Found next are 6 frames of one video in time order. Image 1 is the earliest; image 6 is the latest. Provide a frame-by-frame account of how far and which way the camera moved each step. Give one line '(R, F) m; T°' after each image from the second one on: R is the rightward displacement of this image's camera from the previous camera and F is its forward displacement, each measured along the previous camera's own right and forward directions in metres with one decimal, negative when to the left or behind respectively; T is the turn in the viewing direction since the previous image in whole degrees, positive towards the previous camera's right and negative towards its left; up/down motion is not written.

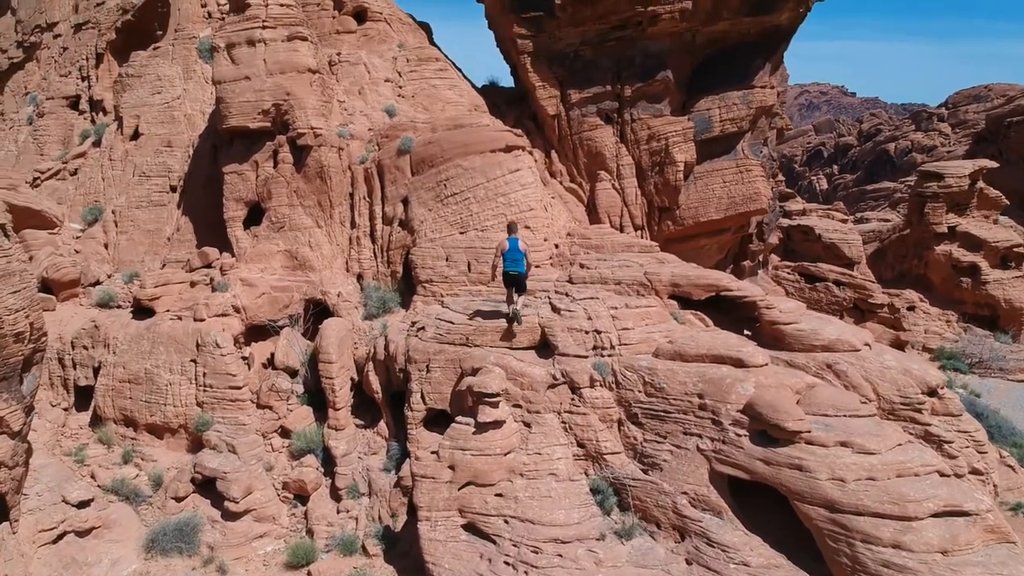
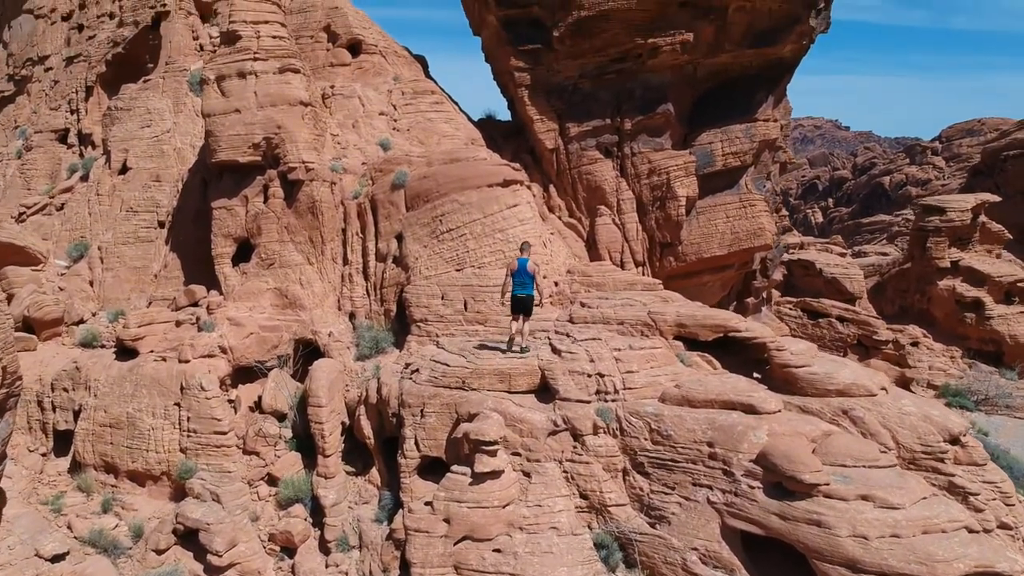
(0.0, +0.4) m; 0°
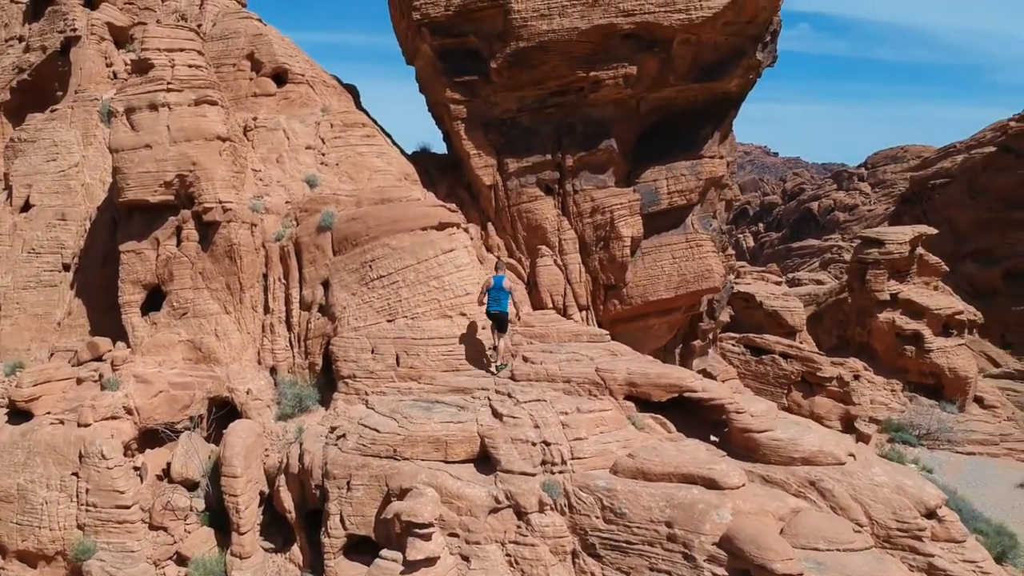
(0.0, +0.7) m; +4°
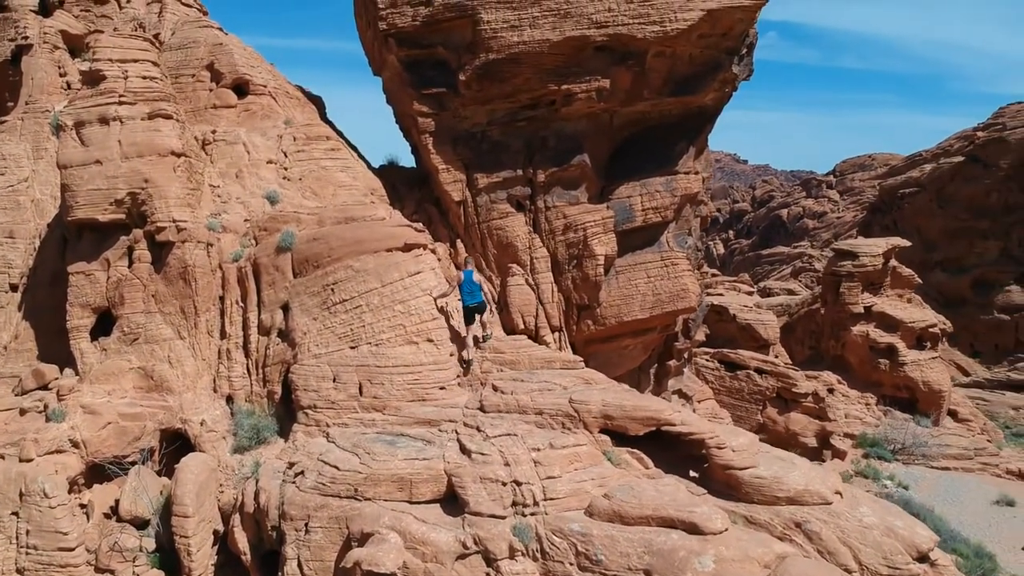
(0.0, +0.4) m; +2°
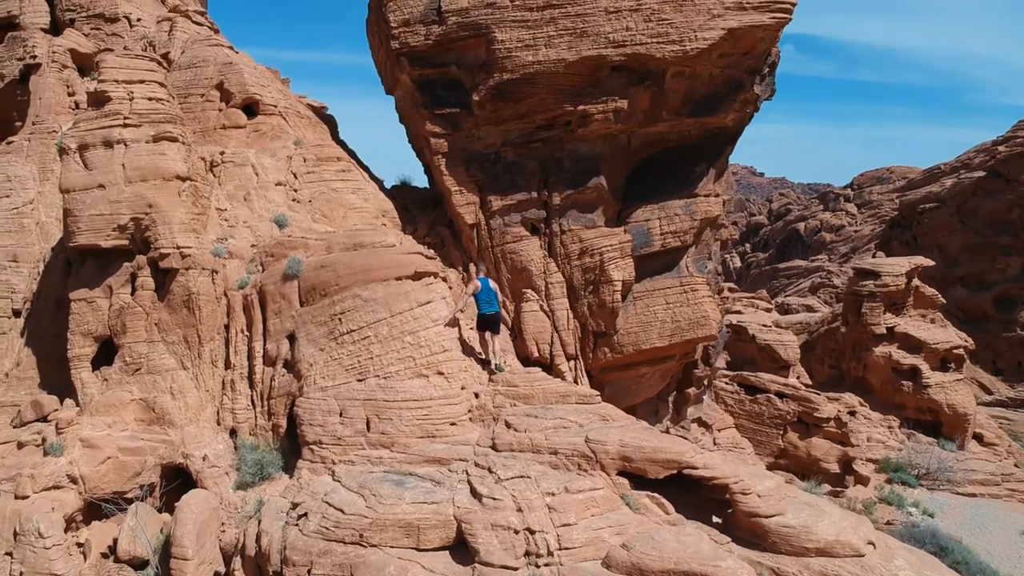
(0.0, +0.3) m; -1°
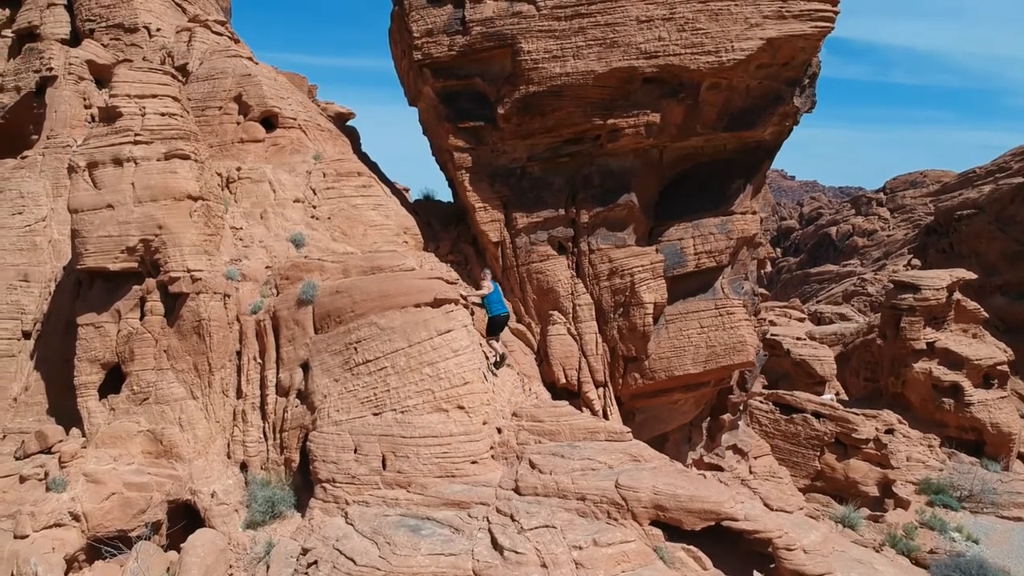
(0.0, +0.5) m; -2°
